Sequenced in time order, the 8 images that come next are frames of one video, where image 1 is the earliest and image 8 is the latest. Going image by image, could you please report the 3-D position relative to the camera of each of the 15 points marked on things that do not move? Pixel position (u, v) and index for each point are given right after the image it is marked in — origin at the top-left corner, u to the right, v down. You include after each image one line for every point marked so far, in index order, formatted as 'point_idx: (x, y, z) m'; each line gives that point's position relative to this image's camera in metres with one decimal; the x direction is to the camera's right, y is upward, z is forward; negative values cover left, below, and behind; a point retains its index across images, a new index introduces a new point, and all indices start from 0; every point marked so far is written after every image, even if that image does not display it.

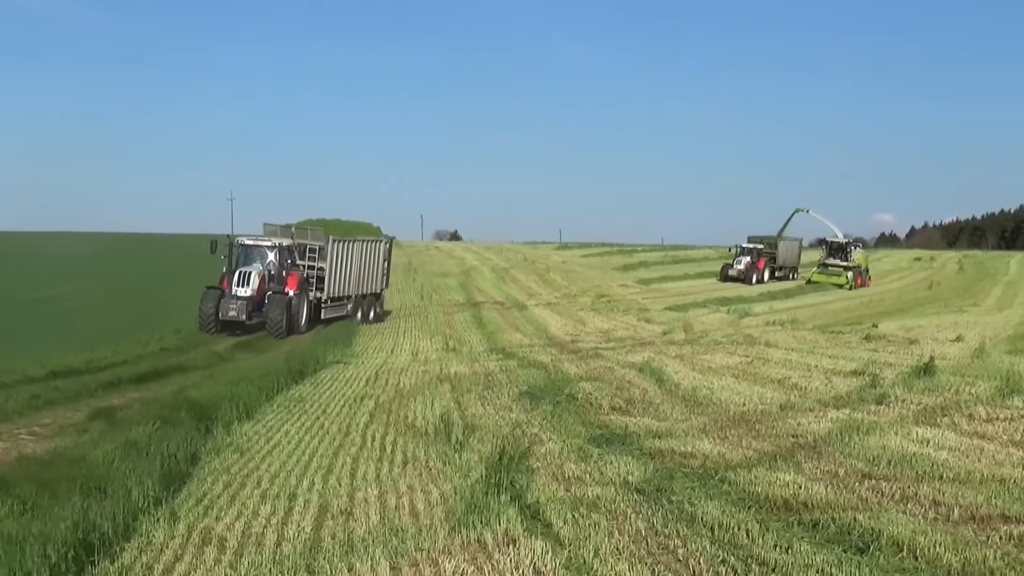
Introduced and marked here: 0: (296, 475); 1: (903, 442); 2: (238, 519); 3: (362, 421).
0: (-2.1, -1.8, +9.4) m
1: (+4.1, -1.6, +10.1) m
2: (-2.4, -2.1, +8.4) m
3: (-1.7, -1.5, +10.9) m
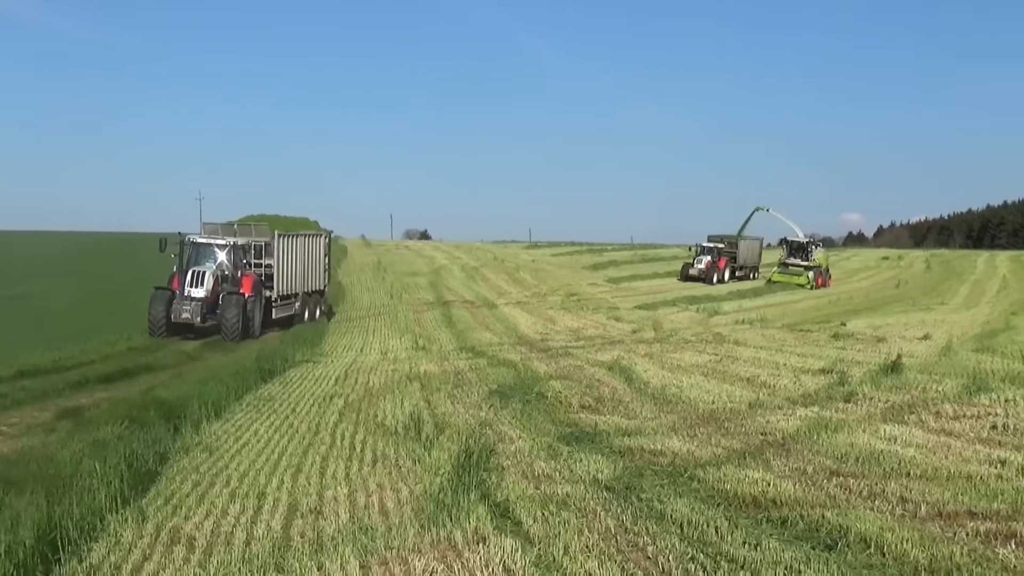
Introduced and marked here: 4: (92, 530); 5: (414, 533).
0: (-2.4, -1.8, +9.4) m
1: (+3.8, -1.6, +10.1) m
2: (-2.7, -2.0, +8.4) m
3: (-2.0, -1.5, +10.9) m
4: (-3.6, -2.1, +8.1) m
5: (-0.8, -2.1, +8.2) m
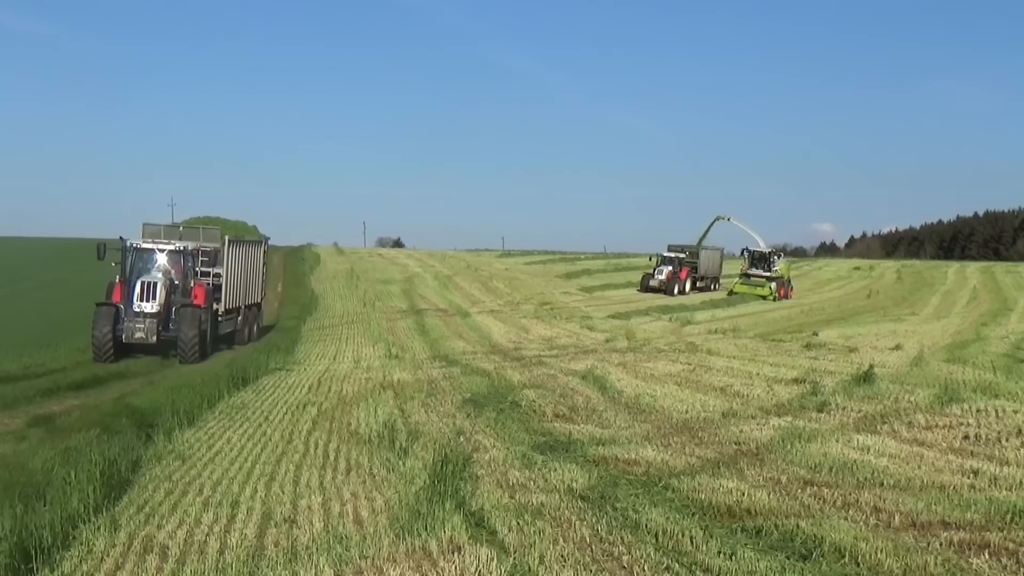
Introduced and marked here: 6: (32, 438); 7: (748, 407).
0: (-2.7, -1.9, +9.3) m
1: (+3.6, -1.7, +10.1) m
2: (-2.9, -2.1, +8.3) m
3: (-2.3, -1.6, +10.9) m
4: (-3.8, -2.1, +8.0) m
5: (-1.1, -2.2, +8.1) m
6: (-5.1, -1.6, +10.2) m
7: (+3.0, -1.5, +11.7) m
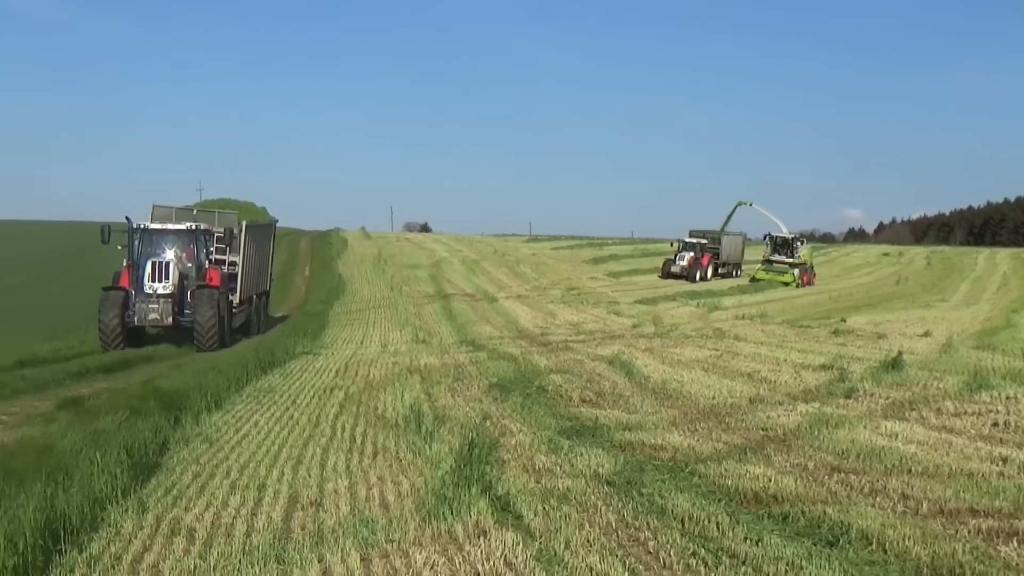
0: (-2.4, -1.7, +9.3) m
1: (+3.8, -1.6, +10.1) m
2: (-2.7, -2.0, +8.4) m
3: (-2.0, -1.4, +10.9) m
4: (-3.6, -2.0, +8.1) m
5: (-0.8, -2.0, +8.1) m
6: (-4.8, -1.4, +10.3) m
7: (+3.2, -1.3, +11.7) m
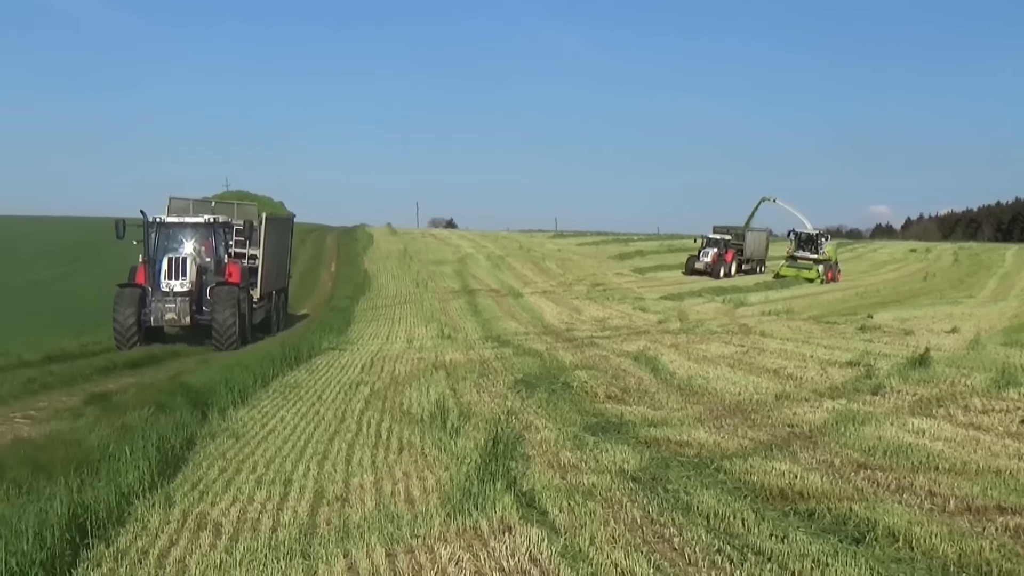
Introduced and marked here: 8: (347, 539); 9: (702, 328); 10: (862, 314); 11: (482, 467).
0: (-2.2, -1.7, +9.3) m
1: (+4.1, -1.5, +10.0) m
2: (-2.5, -1.9, +8.4) m
3: (-1.8, -1.4, +10.9) m
4: (-3.3, -1.9, +8.1) m
5: (-0.6, -2.0, +8.1) m
6: (-4.6, -1.4, +10.3) m
7: (+3.5, -1.2, +11.6) m
8: (-1.3, -2.0, +7.7) m
9: (+3.3, -0.7, +16.6) m
10: (+7.2, -0.5, +19.8) m
11: (-0.3, -1.7, +9.1) m
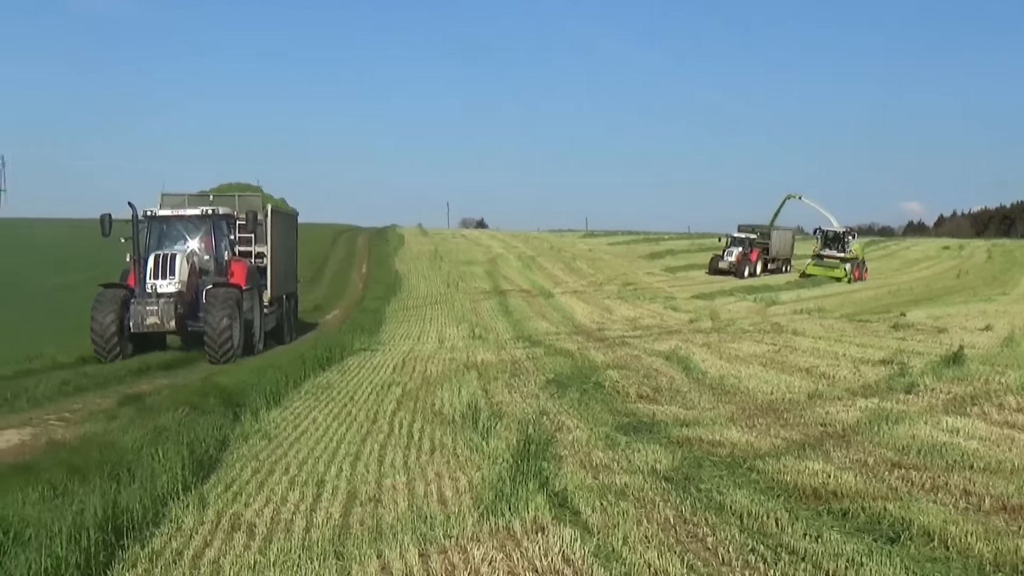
0: (-1.9, -1.7, +9.4) m
1: (+4.4, -1.5, +10.0) m
2: (-2.2, -1.9, +8.4) m
3: (-1.4, -1.4, +10.9) m
4: (-3.0, -2.0, +8.1) m
5: (-0.3, -2.0, +8.1) m
6: (-4.3, -1.4, +10.3) m
7: (+3.9, -1.2, +11.6) m
8: (-1.1, -2.1, +7.7) m
9: (+3.7, -0.7, +16.5) m
10: (+7.6, -0.5, +19.7) m
11: (0.0, -1.7, +9.1) m
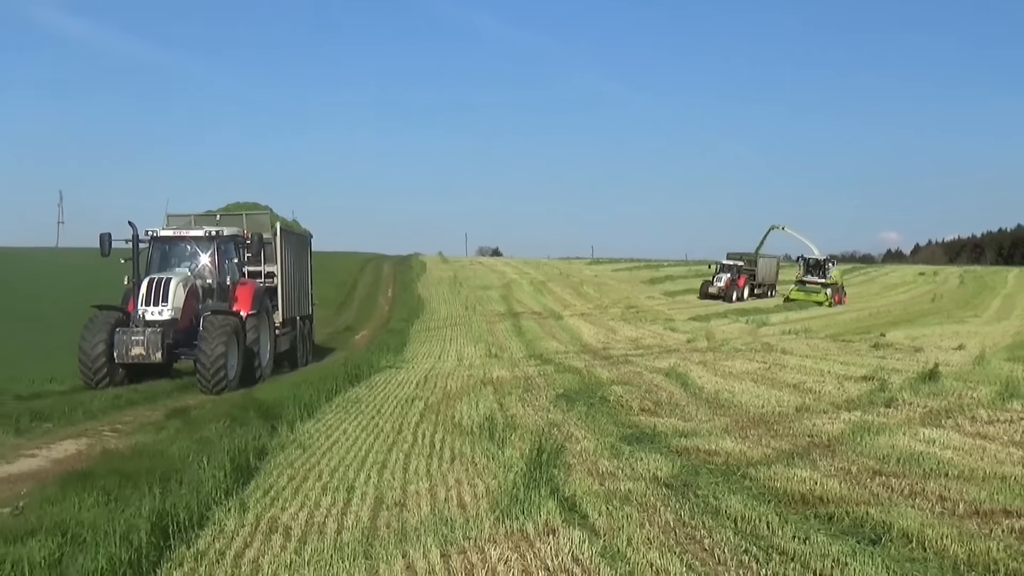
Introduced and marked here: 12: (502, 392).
0: (-1.7, -1.9, +10.2) m
1: (+4.5, -1.8, +10.8) m
2: (-2.0, -2.1, +9.3) m
3: (-1.3, -1.7, +11.8) m
4: (-2.9, -2.2, +9.0) m
5: (-0.2, -2.2, +9.0) m
6: (-4.1, -1.6, +11.2) m
7: (+4.0, -1.5, +12.4) m
8: (-0.9, -2.3, +8.6) m
9: (+3.8, -1.1, +17.4) m
10: (+7.8, -1.0, +20.6) m
11: (+0.2, -2.0, +10.0) m
12: (-0.2, -1.5, +13.3) m
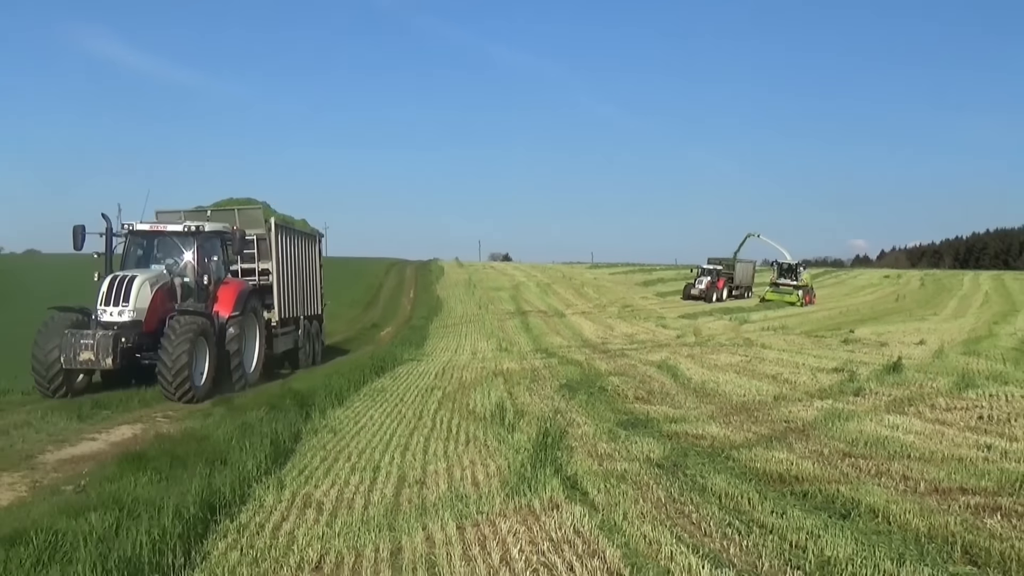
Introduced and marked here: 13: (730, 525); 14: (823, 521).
0: (-1.6, -2.0, +11.4) m
1: (+4.6, -1.8, +12.0) m
2: (-1.9, -2.2, +10.4) m
3: (-1.2, -1.7, +13.0) m
4: (-2.8, -2.2, +10.1) m
5: (-0.1, -2.2, +10.1) m
6: (-4.0, -1.7, +12.4) m
7: (+4.1, -1.5, +13.6) m
8: (-0.8, -2.3, +9.7) m
9: (+3.9, -1.2, +18.6) m
10: (+7.8, -1.1, +21.8) m
11: (+0.3, -2.0, +11.1) m
12: (-0.2, -1.5, +14.4) m
13: (+2.2, -2.3, +9.5) m
14: (+3.1, -2.3, +9.6) m
